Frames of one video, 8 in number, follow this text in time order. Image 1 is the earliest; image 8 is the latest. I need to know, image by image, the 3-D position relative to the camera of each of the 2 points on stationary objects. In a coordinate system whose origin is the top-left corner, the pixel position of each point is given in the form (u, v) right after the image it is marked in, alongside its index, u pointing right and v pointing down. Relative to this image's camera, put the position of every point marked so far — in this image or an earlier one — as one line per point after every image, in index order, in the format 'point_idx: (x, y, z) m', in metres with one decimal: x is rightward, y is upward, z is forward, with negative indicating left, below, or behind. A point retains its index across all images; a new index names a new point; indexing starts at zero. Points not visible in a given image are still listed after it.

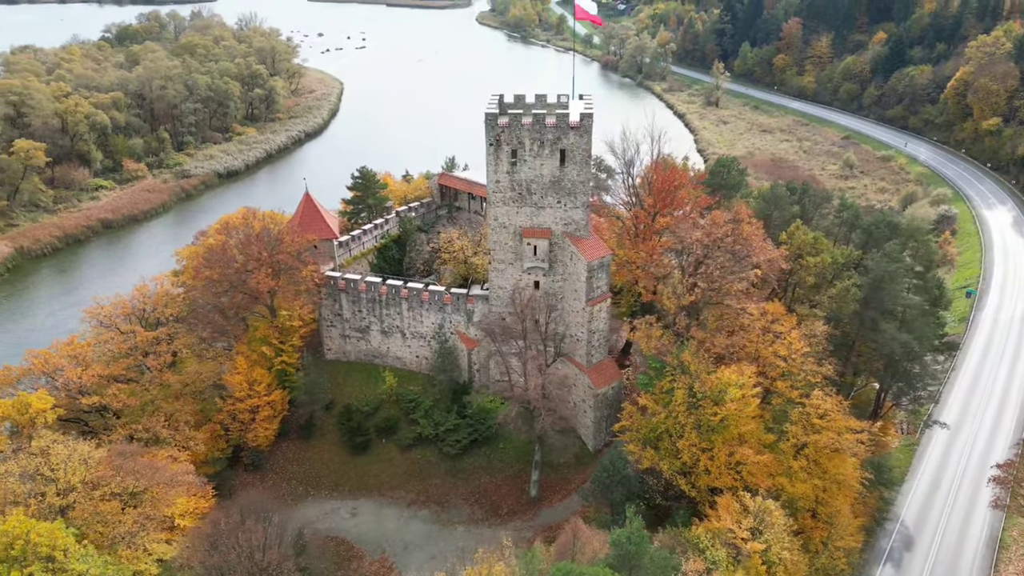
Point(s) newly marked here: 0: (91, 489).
0: (-11.0, -5.3, +19.2) m
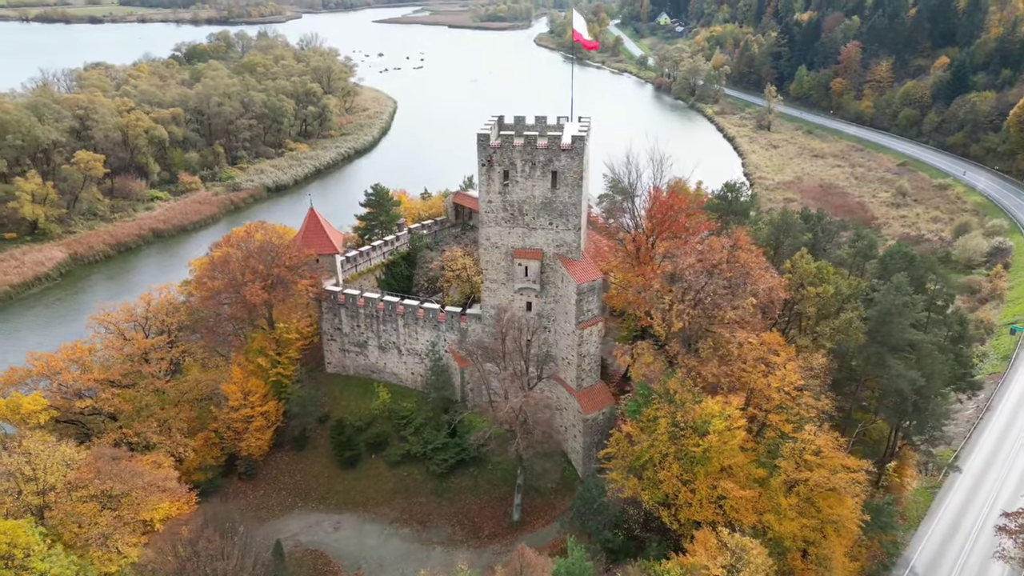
0: (-11.9, -5.4, +19.8) m
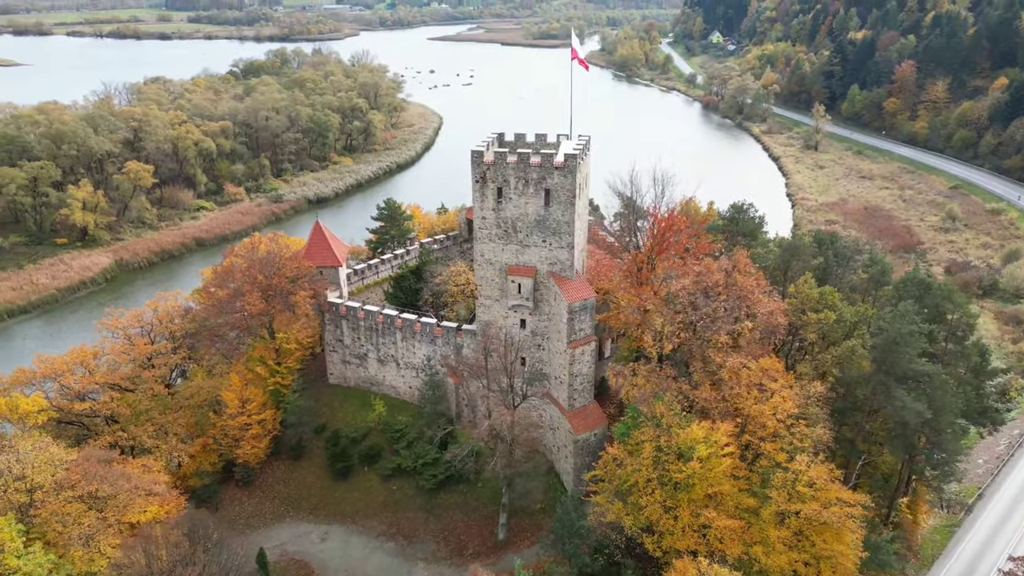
0: (-12.6, -5.6, +20.4) m
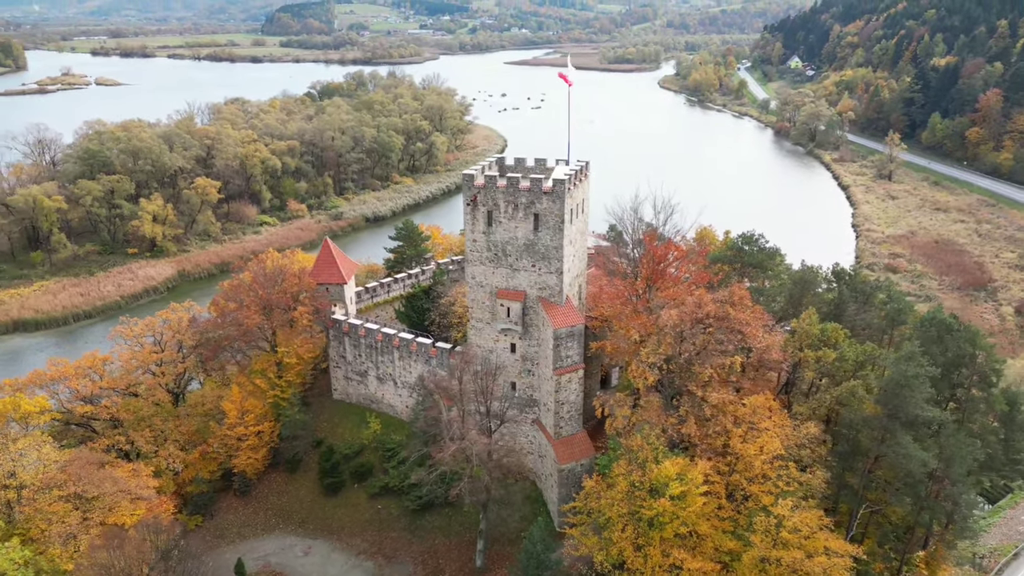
0: (-13.6, -5.8, +21.3) m
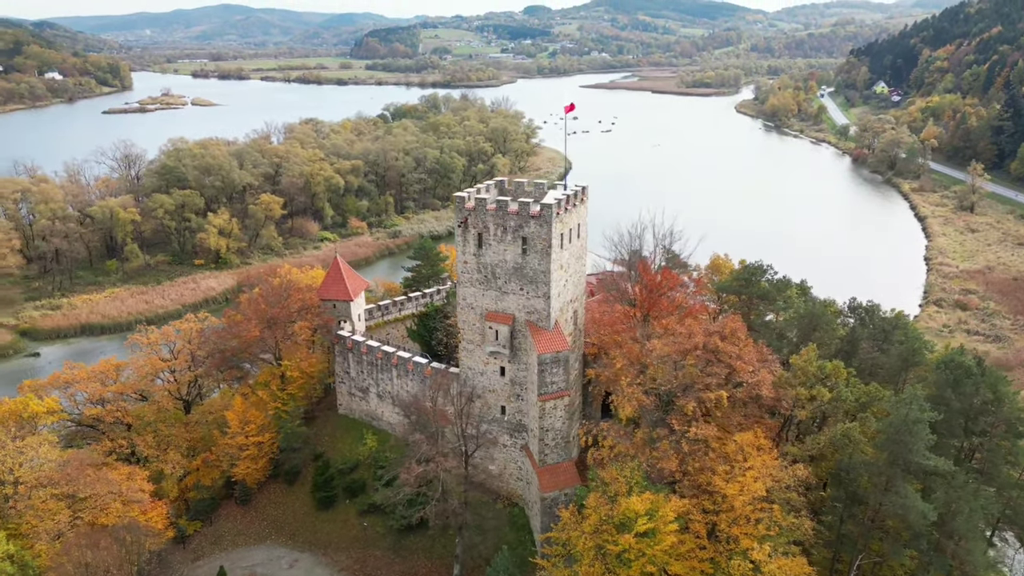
0: (-14.4, -6.0, +22.4) m
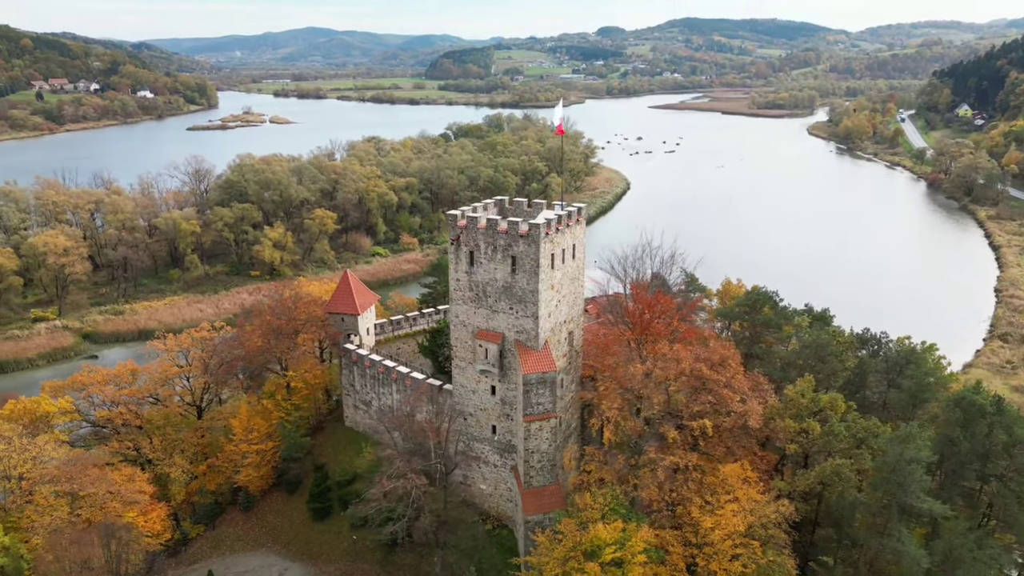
0: (-15.0, -6.2, +23.5) m
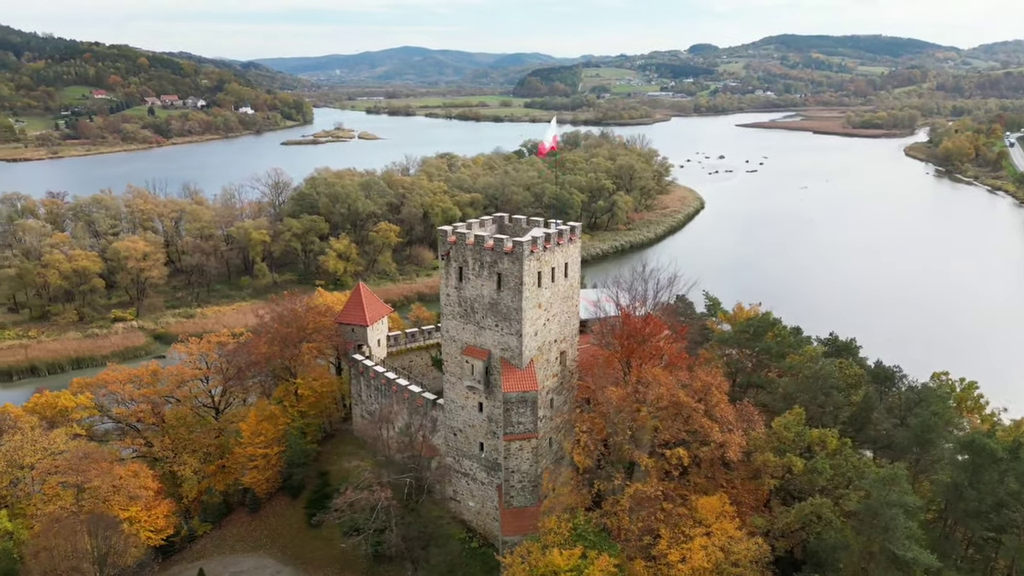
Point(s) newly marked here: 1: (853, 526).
0: (-15.6, -6.2, +24.9) m
1: (+8.7, -6.1, +19.1) m
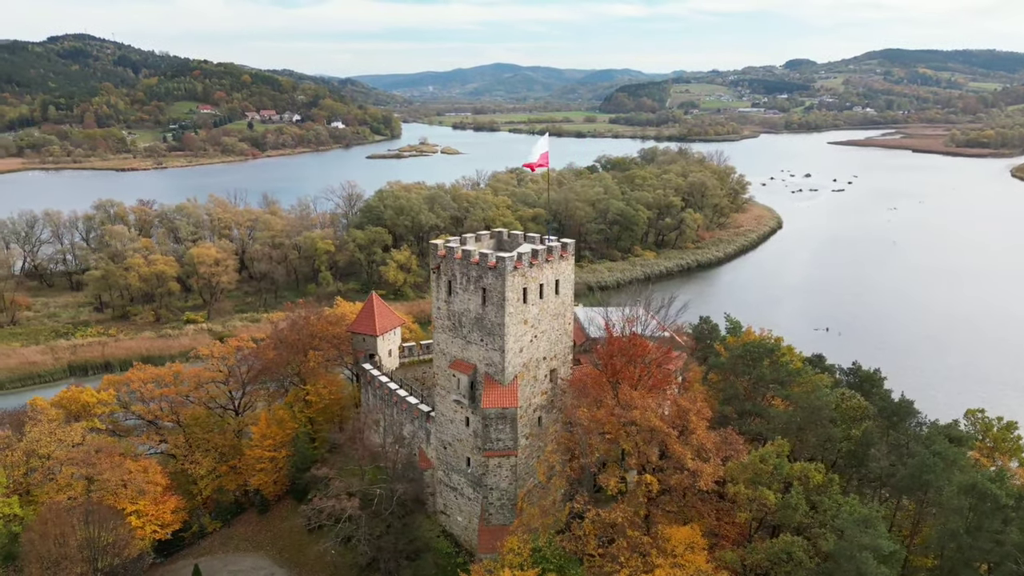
0: (-16.0, -6.3, +26.4) m
1: (+7.5, -6.8, +17.9) m
